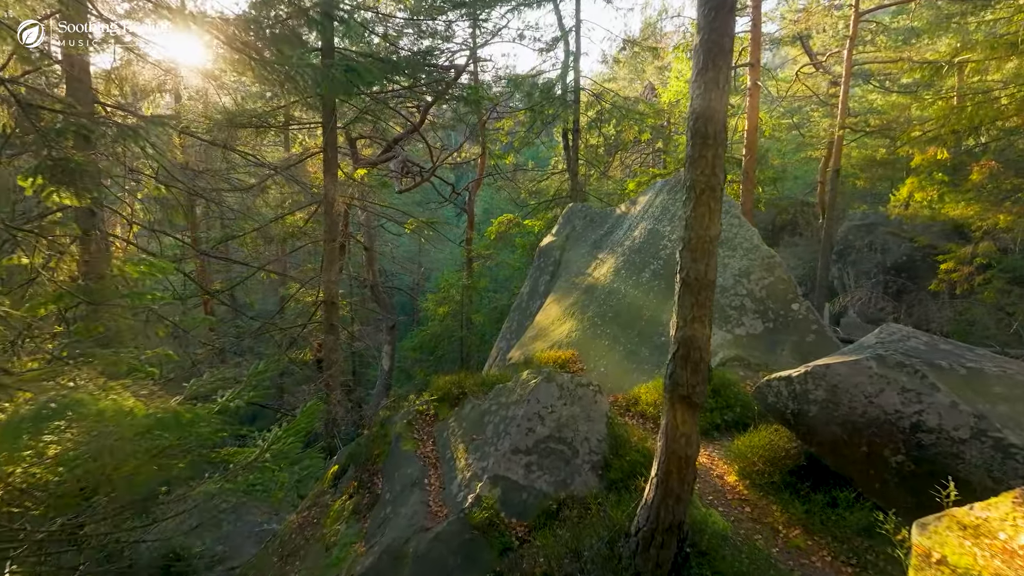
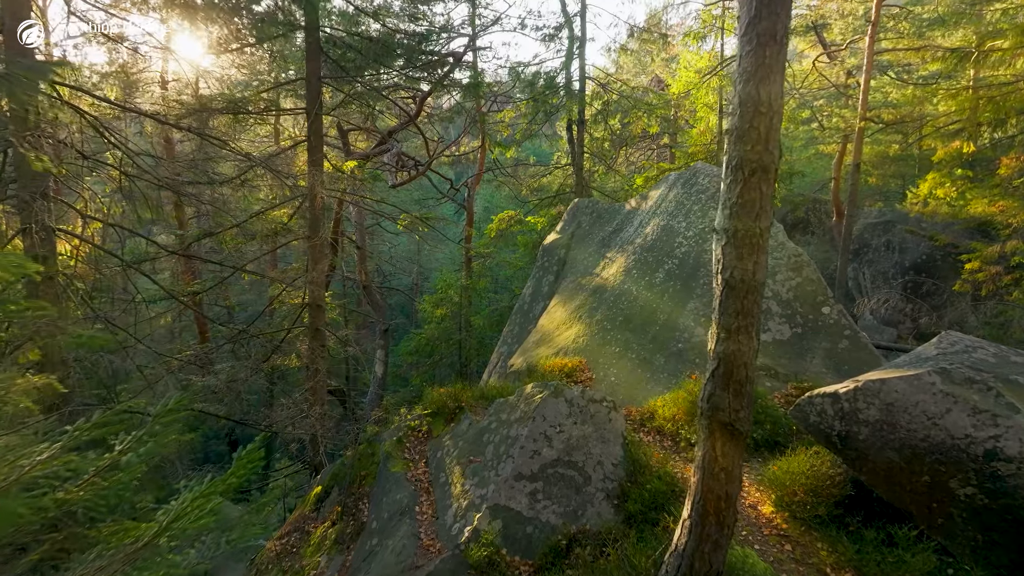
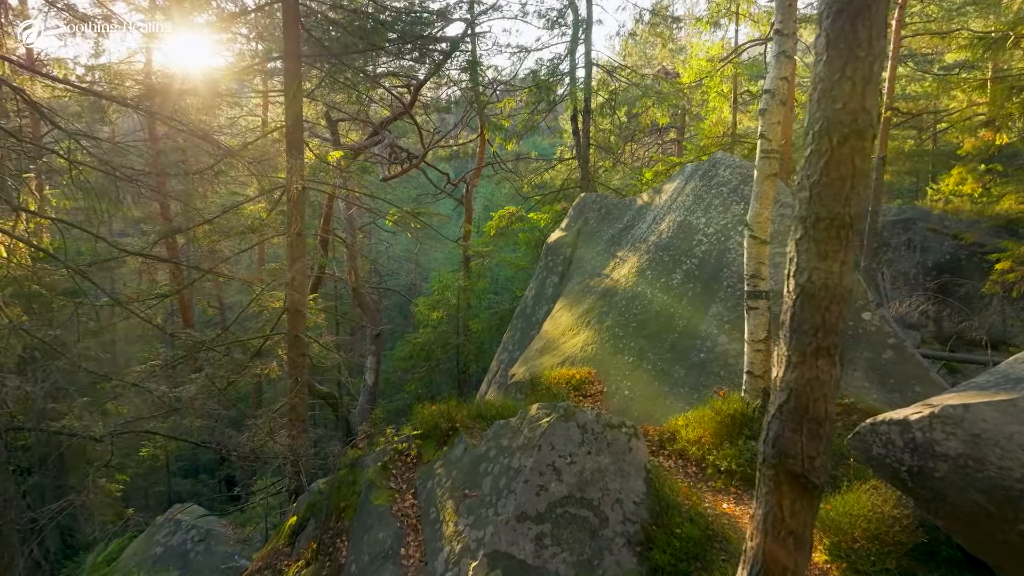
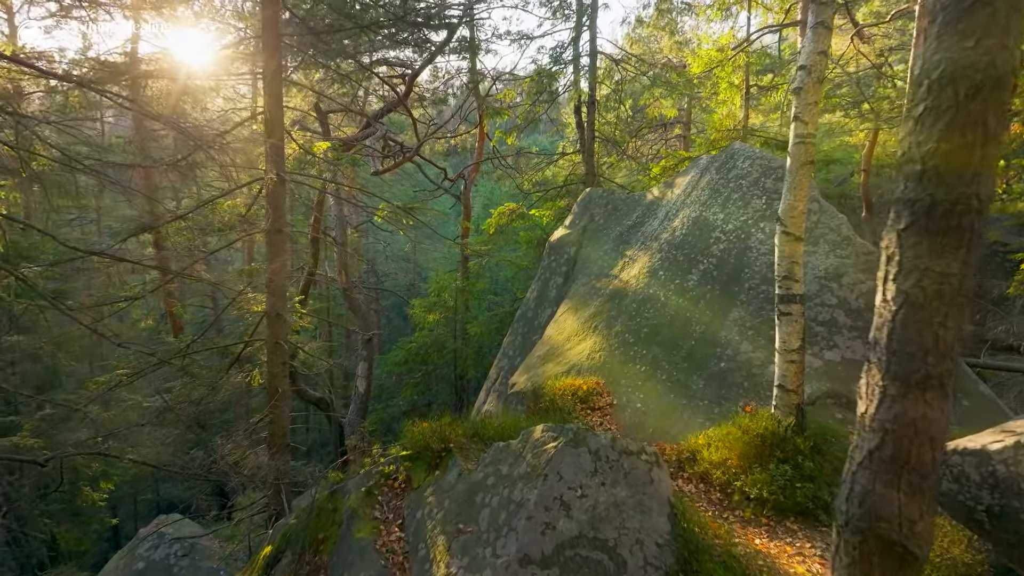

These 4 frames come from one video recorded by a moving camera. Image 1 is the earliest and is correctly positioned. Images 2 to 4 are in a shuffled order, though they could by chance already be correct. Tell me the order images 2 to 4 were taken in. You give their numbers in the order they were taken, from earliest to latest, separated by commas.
2, 3, 4
